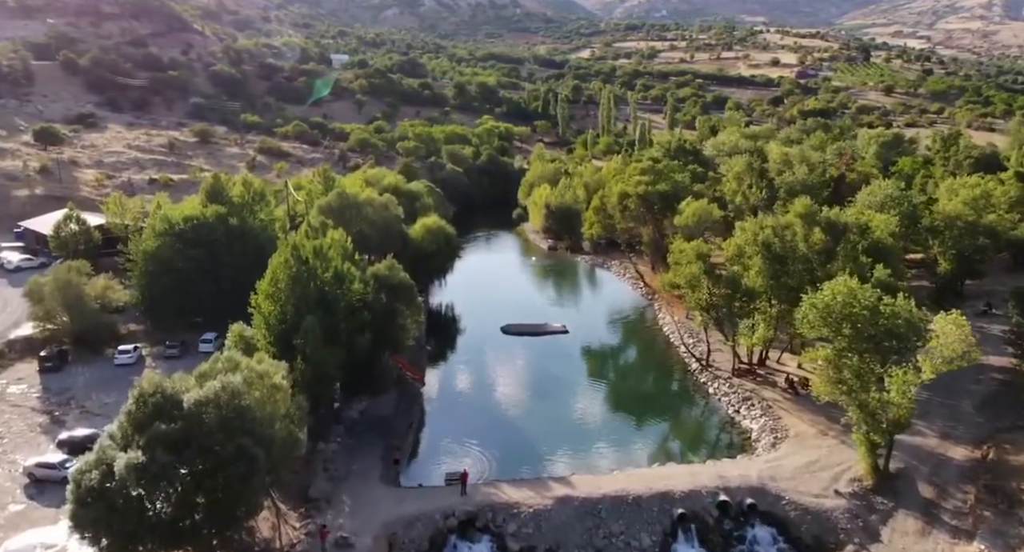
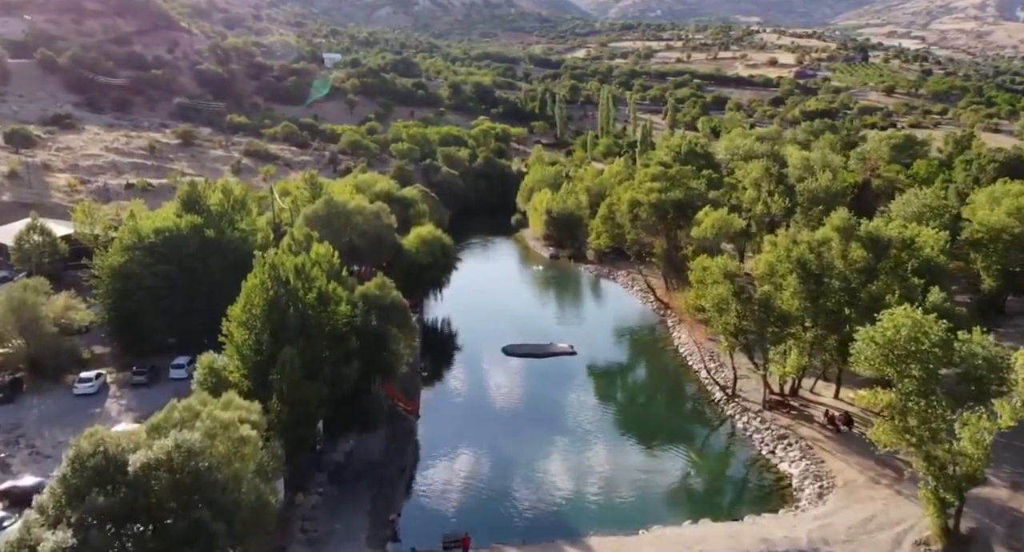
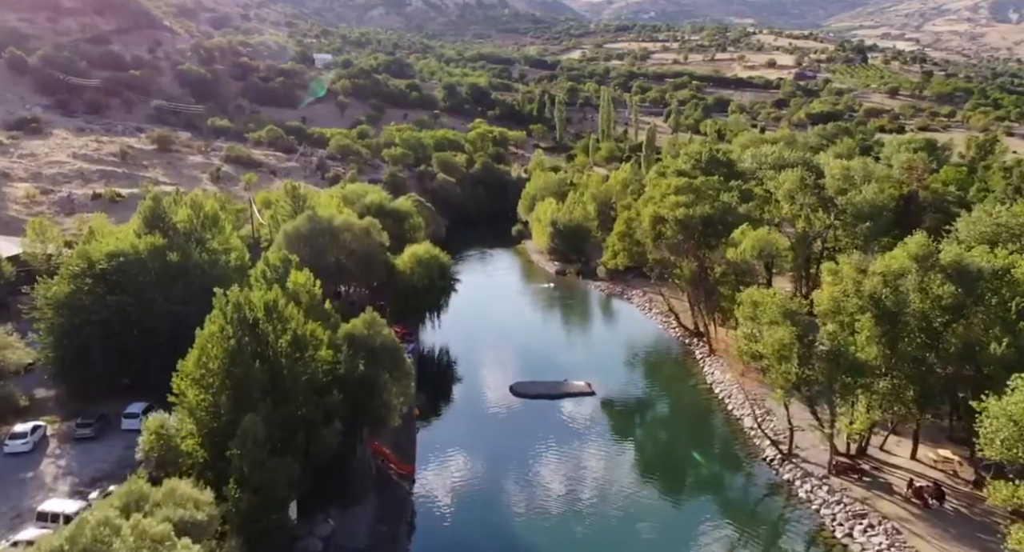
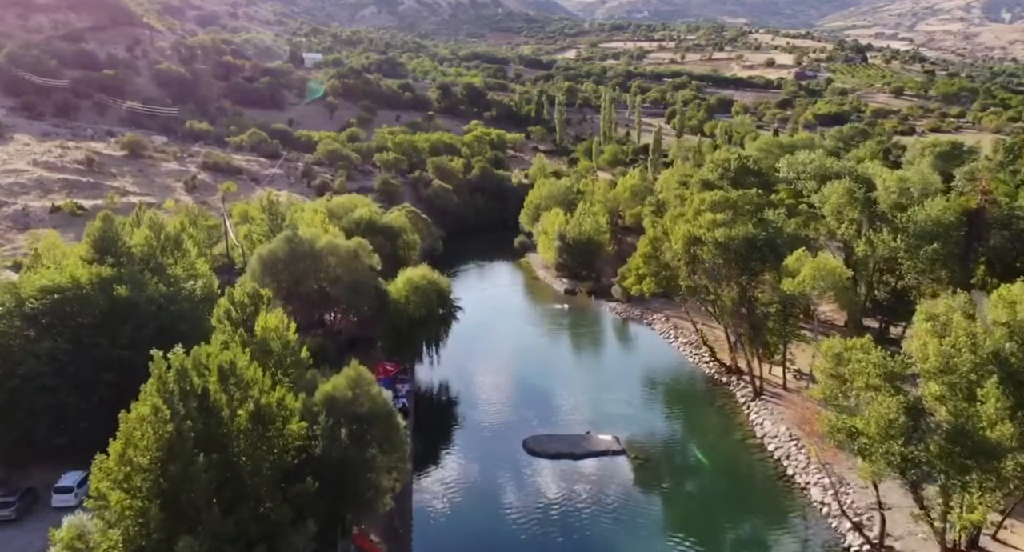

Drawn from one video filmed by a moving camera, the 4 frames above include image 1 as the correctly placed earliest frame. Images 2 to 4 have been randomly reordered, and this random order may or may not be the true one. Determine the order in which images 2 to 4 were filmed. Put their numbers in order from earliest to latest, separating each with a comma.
2, 3, 4
